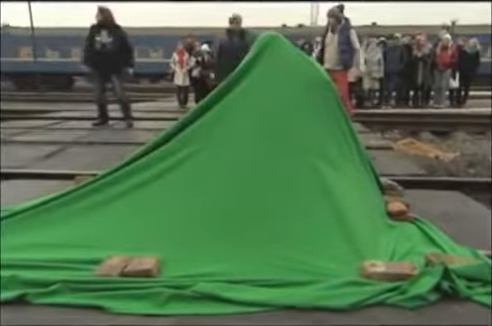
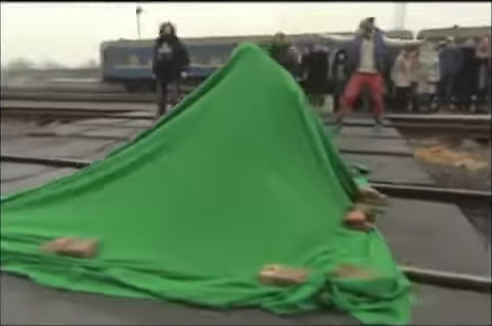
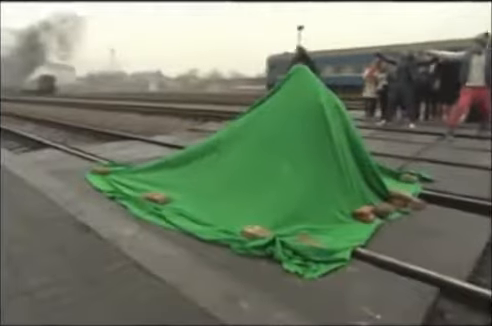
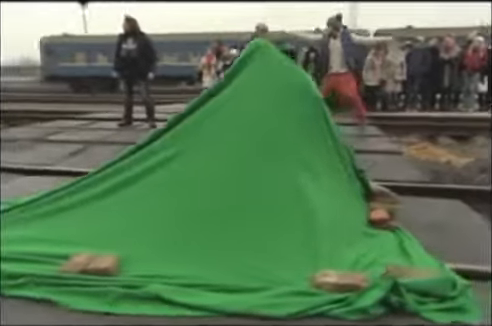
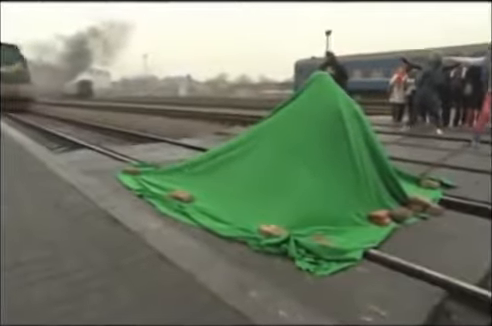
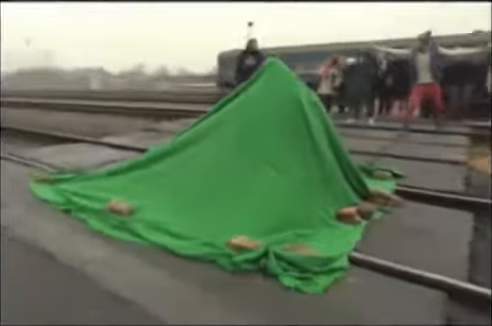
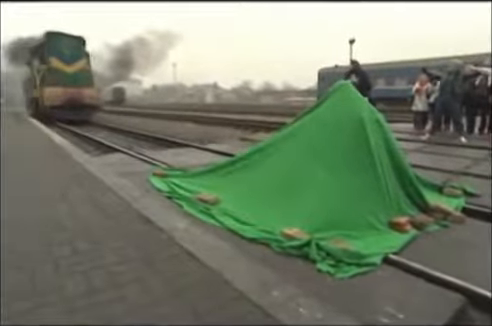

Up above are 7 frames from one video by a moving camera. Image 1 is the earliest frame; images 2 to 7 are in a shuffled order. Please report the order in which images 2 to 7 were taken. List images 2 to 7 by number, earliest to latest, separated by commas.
4, 2, 6, 3, 5, 7
